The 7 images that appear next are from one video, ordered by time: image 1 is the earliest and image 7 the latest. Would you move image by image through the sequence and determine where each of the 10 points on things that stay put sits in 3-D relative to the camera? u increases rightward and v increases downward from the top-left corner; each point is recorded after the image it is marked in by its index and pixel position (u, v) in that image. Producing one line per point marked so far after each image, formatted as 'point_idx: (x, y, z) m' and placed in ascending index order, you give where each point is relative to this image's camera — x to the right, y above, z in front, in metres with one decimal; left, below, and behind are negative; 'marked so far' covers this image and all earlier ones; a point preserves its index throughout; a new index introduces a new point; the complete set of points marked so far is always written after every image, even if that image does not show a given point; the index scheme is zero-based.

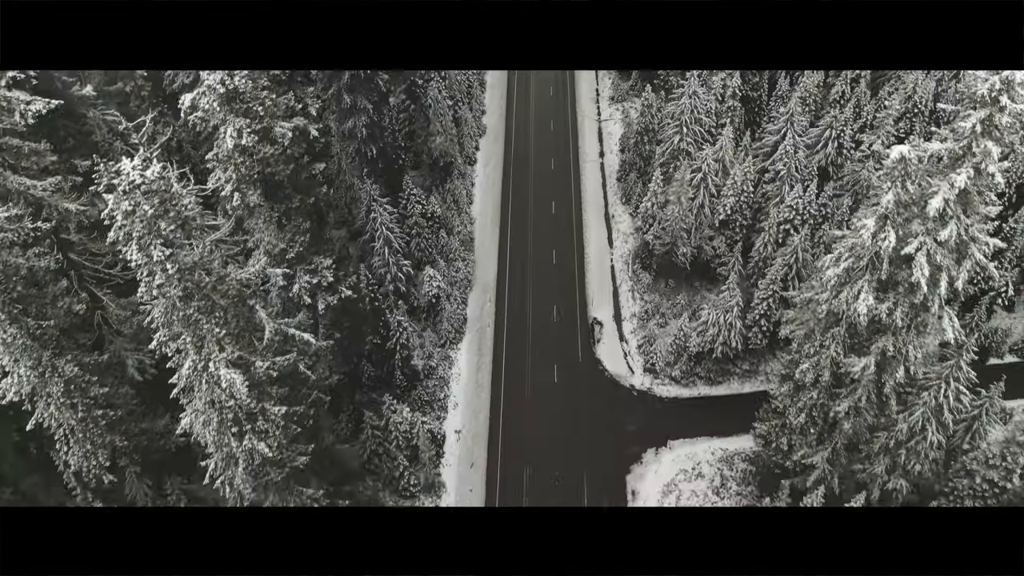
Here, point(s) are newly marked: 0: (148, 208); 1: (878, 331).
0: (-5.9, +1.3, +13.0) m
1: (+8.4, -1.0, +18.4) m
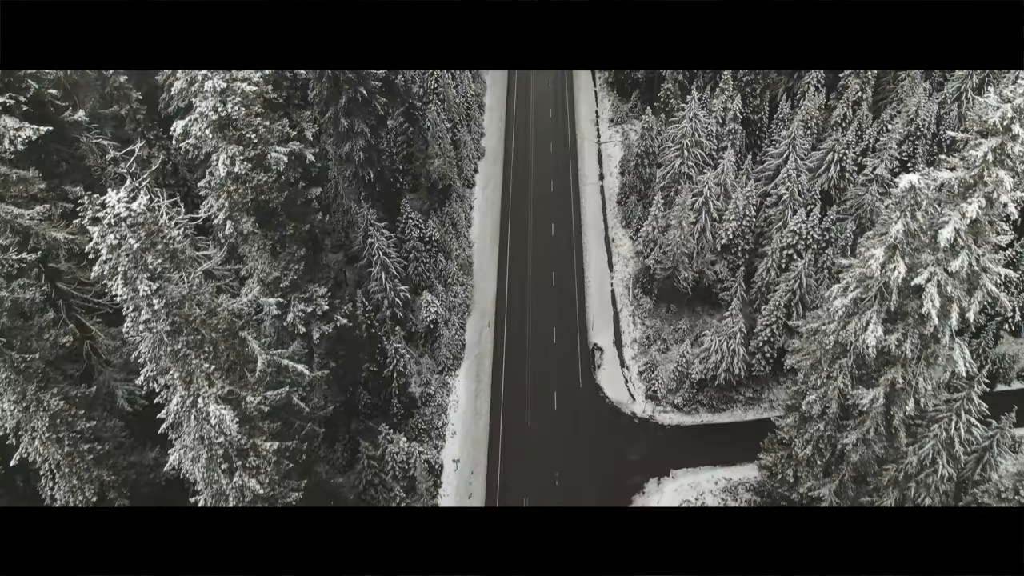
0: (-5.9, +0.7, +12.6) m
1: (+8.4, -1.7, +17.9) m
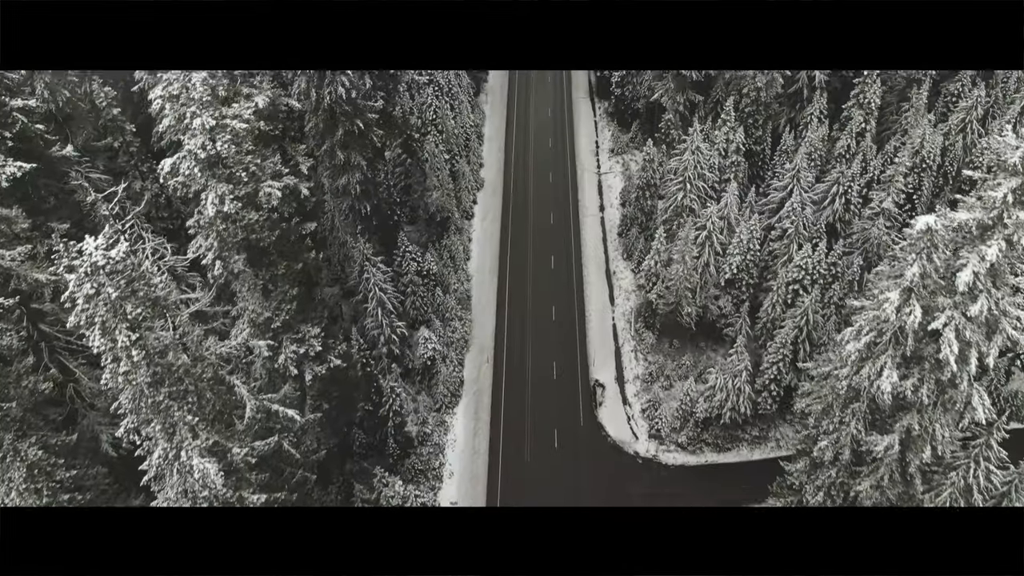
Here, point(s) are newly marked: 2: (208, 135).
0: (-5.9, 0.0, +11.9) m
1: (+8.4, -2.6, +17.2) m
2: (-6.4, +3.2, +16.7) m
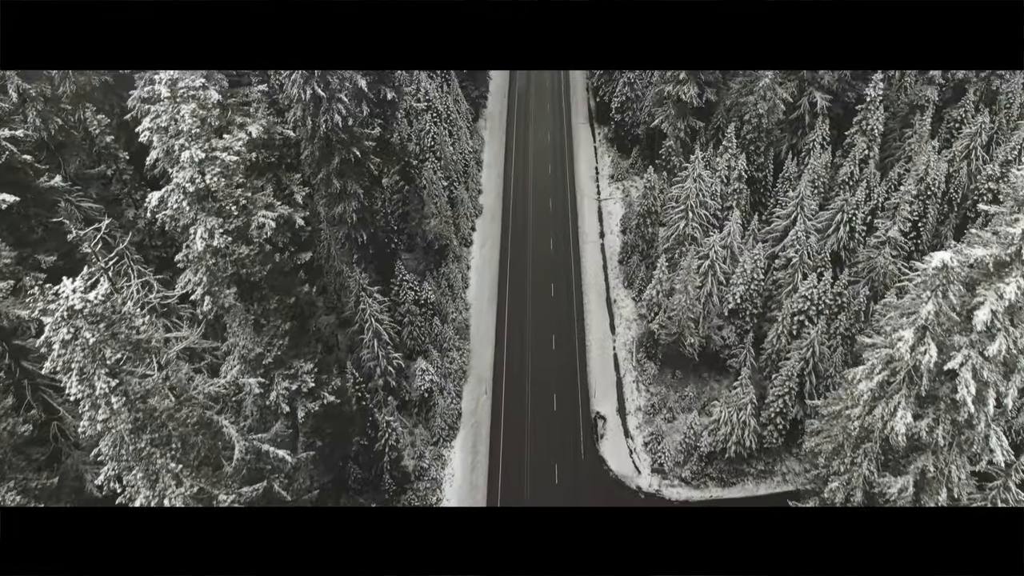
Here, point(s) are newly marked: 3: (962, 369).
0: (-6.0, -0.6, +11.3) m
1: (+8.4, -3.3, +16.6) m
2: (-6.4, +2.4, +16.2) m
3: (+8.1, -1.5, +14.4) m
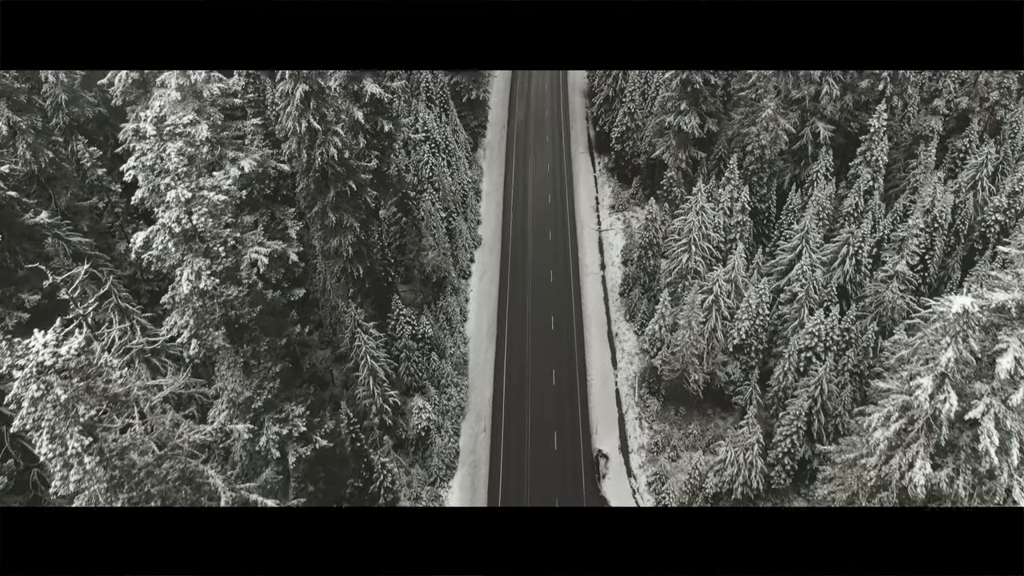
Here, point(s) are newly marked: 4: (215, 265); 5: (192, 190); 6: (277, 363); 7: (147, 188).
0: (-6.0, -1.3, +10.7) m
1: (+8.4, -4.2, +15.8) m
2: (-6.4, +1.6, +15.6) m
3: (+8.1, -2.3, +13.7) m
4: (-6.1, +0.5, +16.5) m
5: (-6.4, +1.9, +15.9) m
6: (-5.6, -1.8, +19.1) m
7: (-7.4, +2.0, +16.1) m
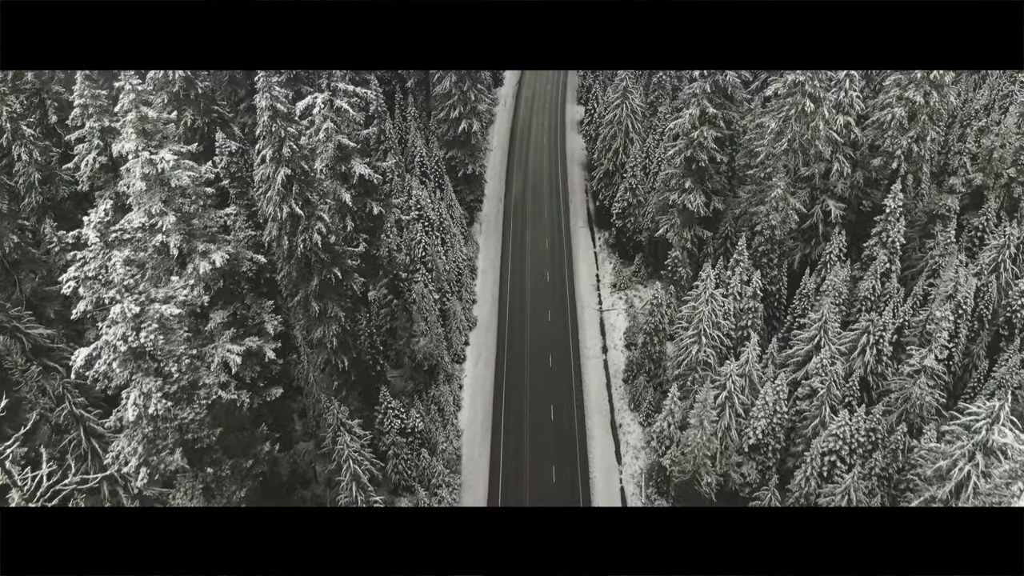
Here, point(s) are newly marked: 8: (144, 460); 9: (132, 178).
0: (-6.0, -3.1, +8.6) m
1: (+8.3, -6.3, +13.5) m
2: (-6.5, -0.6, +13.7) m
3: (+8.0, -4.2, +11.6) m
4: (-6.2, -1.7, +14.6) m
5: (-6.4, -0.2, +14.0) m
6: (-5.7, -4.1, +16.9) m
7: (-7.5, -0.2, +14.3) m
8: (-6.7, -3.1, +14.7) m
9: (-8.1, +2.3, +17.0) m
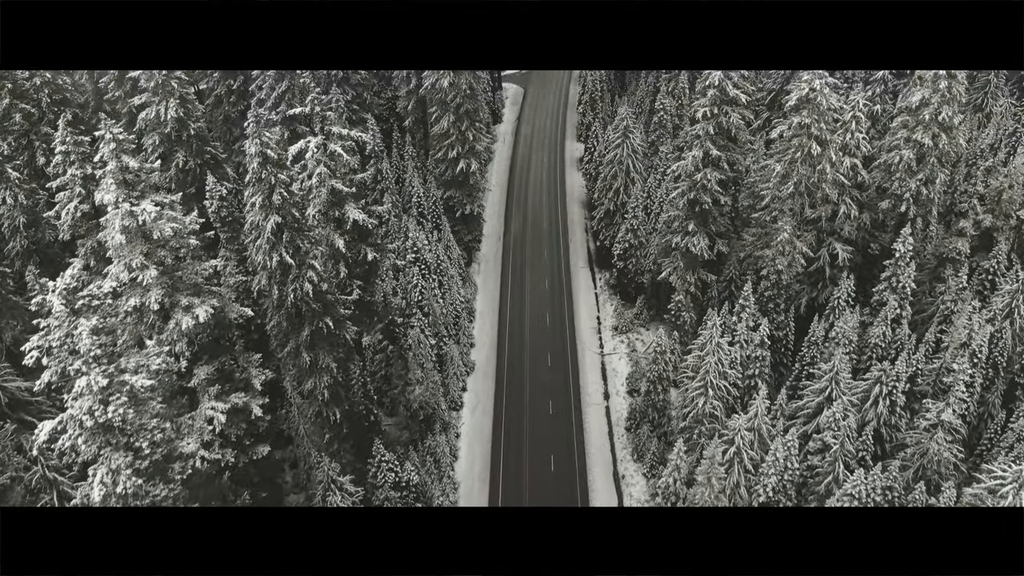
0: (-6.1, -4.0, +7.5) m
1: (+8.3, -7.3, +12.4) m
2: (-6.5, -1.6, +12.8) m
3: (+8.0, -5.2, +10.5) m
4: (-6.2, -2.8, +13.6) m
5: (-6.5, -1.3, +13.1) m
6: (-5.7, -5.3, +15.8) m
7: (-7.5, -1.2, +13.3) m
8: (-6.7, -4.2, +13.6) m
9: (-8.1, +1.1, +16.2) m
